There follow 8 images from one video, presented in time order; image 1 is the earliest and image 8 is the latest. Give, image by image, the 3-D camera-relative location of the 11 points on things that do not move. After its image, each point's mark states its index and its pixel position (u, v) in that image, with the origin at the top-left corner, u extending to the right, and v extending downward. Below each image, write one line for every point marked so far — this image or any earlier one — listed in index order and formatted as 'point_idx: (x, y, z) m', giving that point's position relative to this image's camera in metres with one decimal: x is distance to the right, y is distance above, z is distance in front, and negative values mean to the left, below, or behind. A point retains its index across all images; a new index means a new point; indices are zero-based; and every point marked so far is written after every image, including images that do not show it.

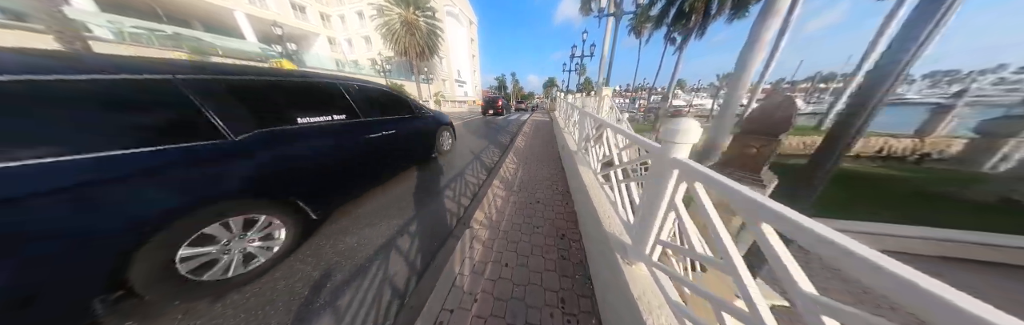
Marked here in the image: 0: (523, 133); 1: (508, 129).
0: (+0.5, +1.3, +7.2) m
1: (-0.2, +1.6, +8.0) m
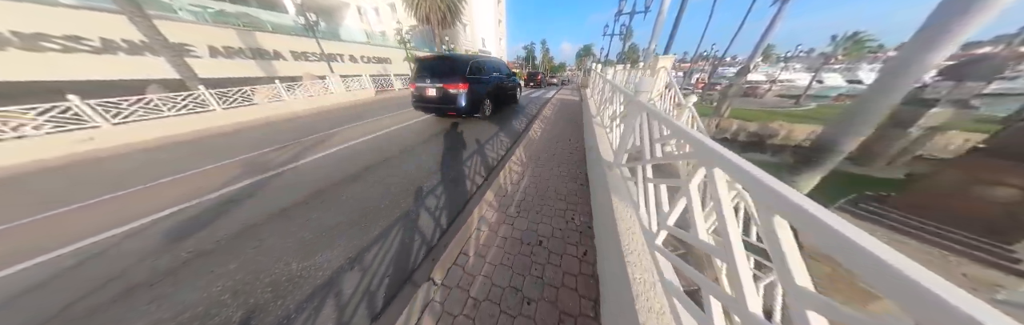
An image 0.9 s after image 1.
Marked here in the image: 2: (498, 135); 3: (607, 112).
0: (+1.3, +1.8, +6.2) m
1: (+0.8, +2.2, +7.1) m
2: (-0.4, +0.7, +4.8) m
3: (+2.1, +1.1, +3.8) m
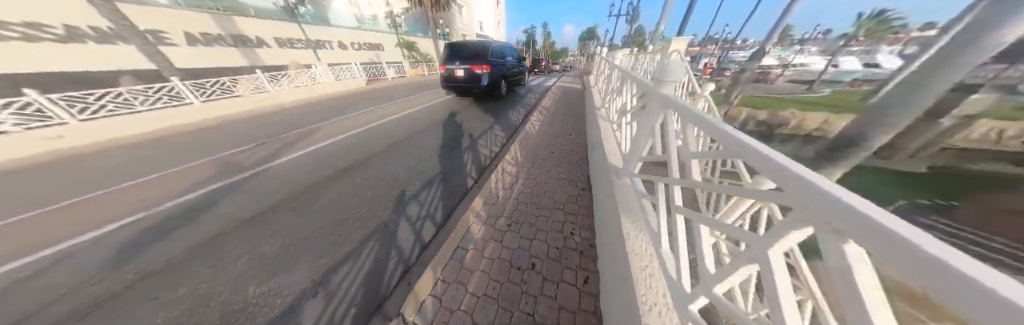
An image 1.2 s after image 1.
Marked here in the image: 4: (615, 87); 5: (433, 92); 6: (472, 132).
0: (+1.2, +2.0, +5.9) m
1: (+0.7, +2.5, +6.7) m
2: (-0.5, +0.9, +4.6) m
3: (+2.0, +1.3, +3.5) m
4: (+2.2, +1.6, +3.6) m
5: (-4.3, +3.8, +9.2) m
6: (-1.1, +0.8, +4.6) m
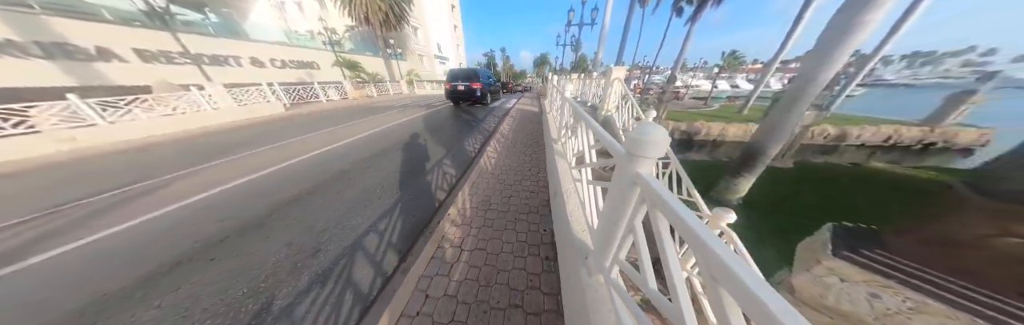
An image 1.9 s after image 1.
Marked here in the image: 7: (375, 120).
0: (-0.2, +1.2, +5.7) m
1: (-0.8, +1.6, +6.5) m
2: (-1.5, +0.1, +4.0) m
3: (+1.1, +0.7, +3.4) m
4: (+1.2, +1.1, +3.6) m
5: (-6.3, +2.2, +8.1) m
6: (-2.1, 0.0, +3.9) m
7: (-5.9, +1.8, +7.4) m
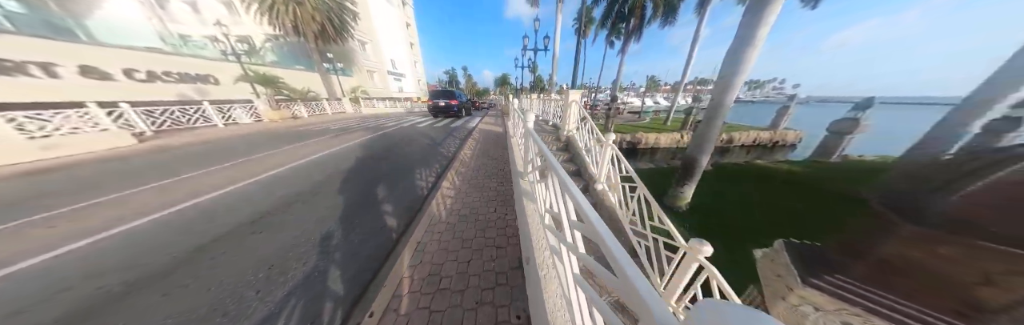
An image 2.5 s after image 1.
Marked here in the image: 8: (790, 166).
0: (-1.3, +0.4, +5.3) m
1: (-2.2, +0.7, +6.0) m
2: (-2.2, -0.7, +3.3) m
3: (+0.4, +0.3, +3.3) m
4: (+0.4, +0.6, +3.5) m
5: (-7.8, +0.8, +6.6) m
6: (-2.8, -0.8, +3.1) m
7: (-7.2, +0.5, +5.9) m
8: (+12.1, 0.0, +7.5) m
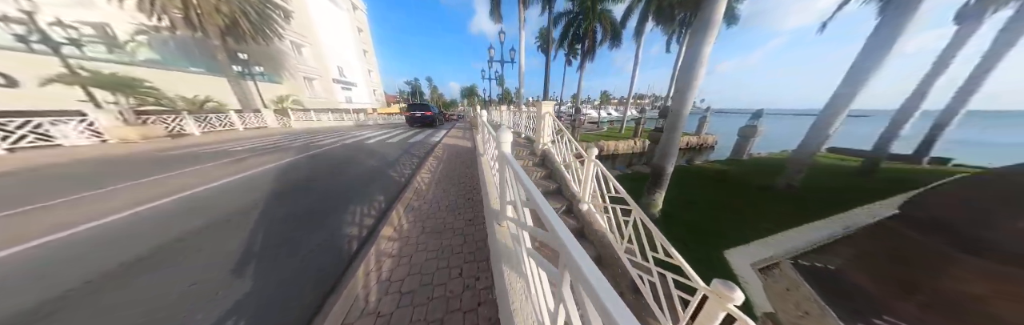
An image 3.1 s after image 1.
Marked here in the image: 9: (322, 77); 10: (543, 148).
0: (-2.1, -0.1, +4.5) m
1: (-3.1, +0.1, +5.1) m
2: (-2.6, -1.1, +2.3) m
3: (-0.1, -0.1, +2.8) m
4: (-0.1, +0.2, +3.1) m
5: (-8.7, -0.1, +4.7) m
6: (-3.1, -1.2, +2.0) m
7: (-8.0, -0.4, +4.1) m
8: (+10.8, 0.0, +8.9) m
9: (-17.6, +7.8, +15.8) m
10: (+0.7, +0.3, +3.7) m
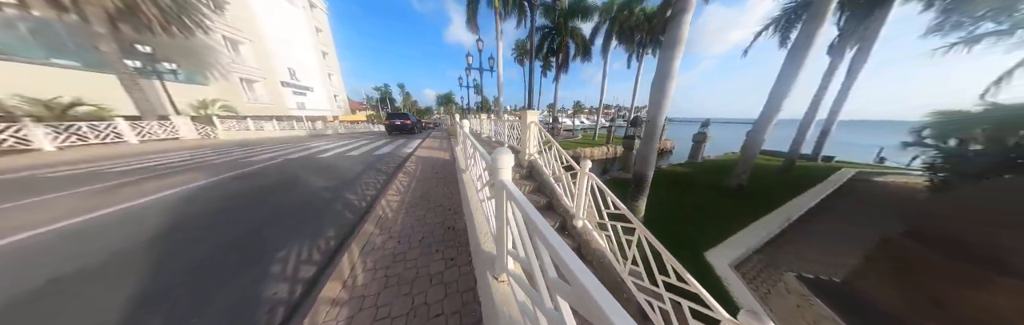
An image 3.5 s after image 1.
0: (-2.5, -0.5, +3.9) m
1: (-3.5, -0.3, +4.4) m
2: (-2.7, -1.4, +1.7) m
3: (-0.3, -0.3, +2.5) m
4: (-0.3, 0.0, +2.8) m
5: (-9.1, -0.7, +3.3) m
6: (-3.1, -1.5, +1.3) m
7: (-8.3, -0.9, +2.8) m
8: (+9.8, -0.2, +9.8) m
9: (-19.5, +6.5, +13.5) m
10: (+0.4, +0.1, +3.5) m
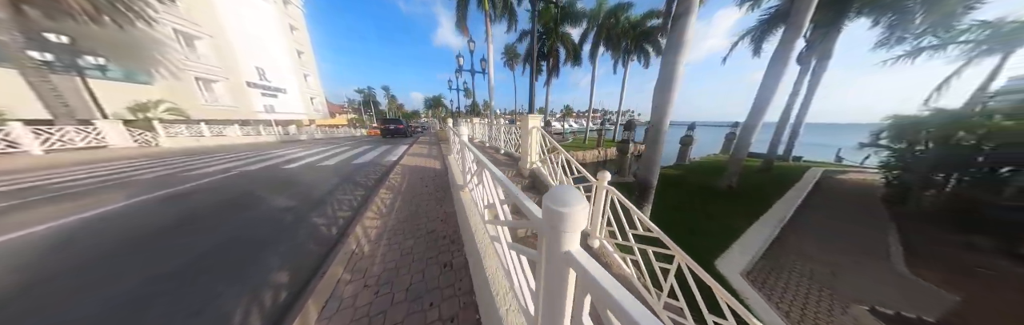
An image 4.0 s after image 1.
0: (-2.5, -0.7, +3.4) m
1: (-3.6, -0.6, +3.8) m
2: (-2.6, -1.6, +1.1) m
3: (-0.2, -0.4, +2.1) m
4: (-0.3, -0.2, +2.4) m
5: (-9.1, -1.0, +2.4) m
6: (-3.0, -1.7, +0.8) m
7: (-8.3, -1.2, +2.0) m
8: (+9.4, -0.4, +10.1) m
9: (-20.2, +5.9, +12.2) m
10: (+0.4, -0.1, +3.2) m
